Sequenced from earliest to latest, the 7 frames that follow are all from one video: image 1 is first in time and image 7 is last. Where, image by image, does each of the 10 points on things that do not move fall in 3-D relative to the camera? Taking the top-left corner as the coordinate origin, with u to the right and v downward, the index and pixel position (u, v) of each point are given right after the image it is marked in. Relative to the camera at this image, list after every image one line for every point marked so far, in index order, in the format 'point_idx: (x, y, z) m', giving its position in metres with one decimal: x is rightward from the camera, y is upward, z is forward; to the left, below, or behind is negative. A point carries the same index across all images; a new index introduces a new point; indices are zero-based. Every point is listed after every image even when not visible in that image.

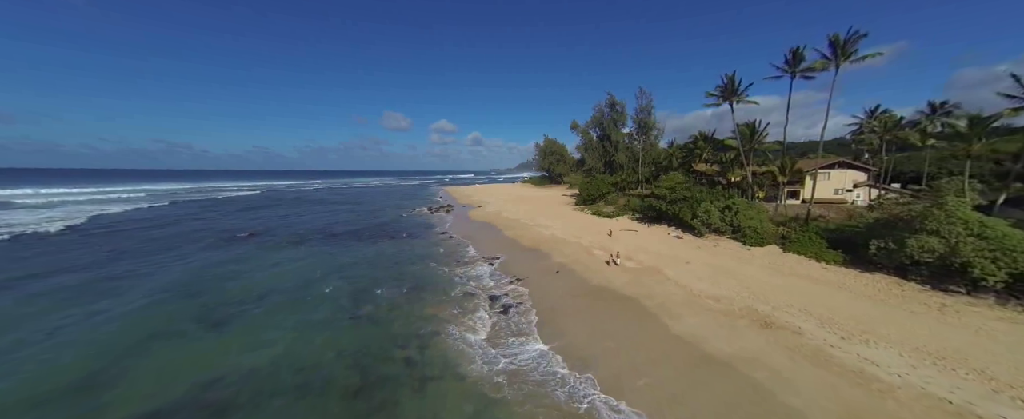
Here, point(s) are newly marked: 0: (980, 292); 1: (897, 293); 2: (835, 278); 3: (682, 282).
0: (+16.5, -2.9, +10.2) m
1: (+14.7, -3.2, +11.0) m
2: (+14.1, -3.1, +12.6) m
3: (+8.2, -3.6, +14.0) m
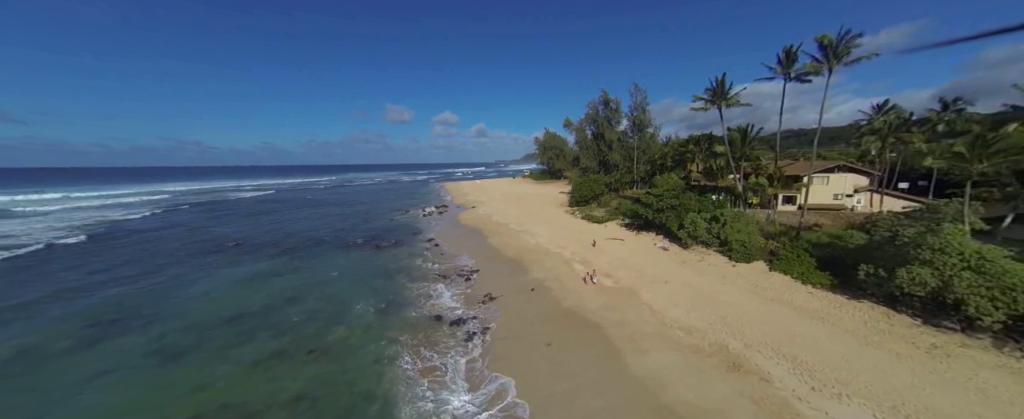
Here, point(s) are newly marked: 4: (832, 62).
0: (+14.8, -3.9, +9.2) m
1: (+13.0, -4.2, +10.1) m
2: (+12.5, -4.0, +11.7) m
3: (+6.6, -4.5, +13.2) m
4: (+16.3, +7.5, +14.8) m
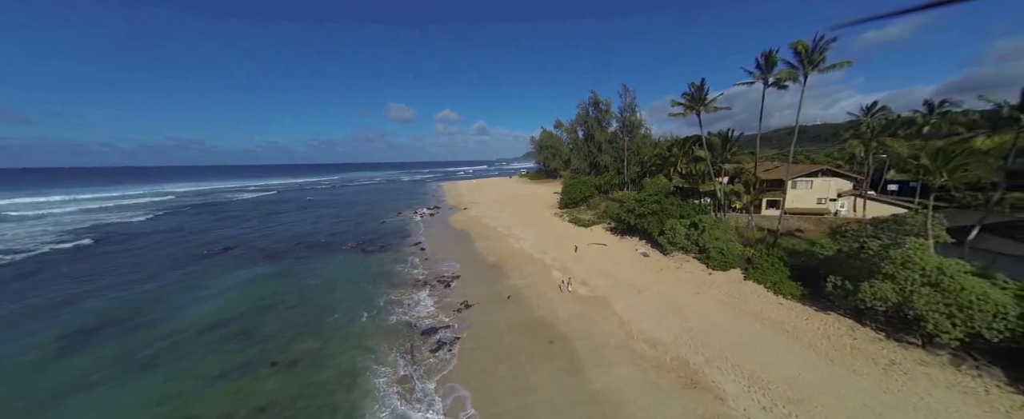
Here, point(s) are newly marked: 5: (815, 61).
0: (+13.3, -4.3, +9.1) m
1: (+11.6, -4.6, +10.0) m
2: (+11.0, -4.4, +11.6) m
3: (+5.2, -5.0, +13.2) m
4: (+14.8, +7.1, +14.6) m
5: (+15.0, +7.4, +14.4) m
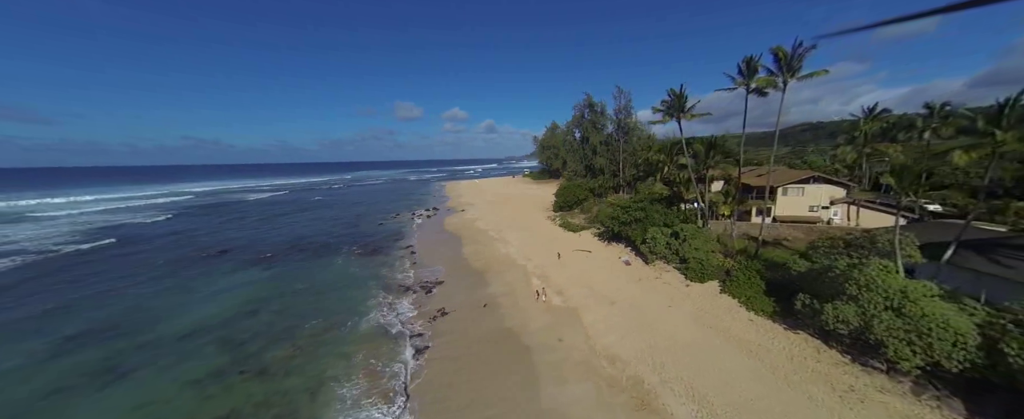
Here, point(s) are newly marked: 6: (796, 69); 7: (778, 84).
0: (+11.7, -5.0, +8.7) m
1: (+10.0, -5.2, +9.7) m
2: (+9.5, -5.0, +11.3) m
3: (+3.6, -5.5, +13.0) m
4: (+13.4, +6.5, +14.1) m
5: (+13.5, +6.8, +13.9) m
6: (+13.7, +6.8, +13.9) m
7: (+13.2, +6.3, +14.4) m
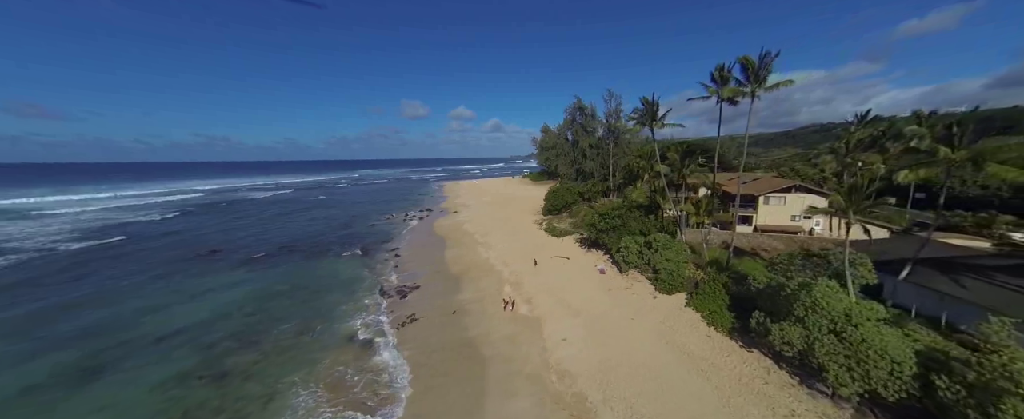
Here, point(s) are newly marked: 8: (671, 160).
0: (+9.7, -5.6, +8.5) m
1: (+8.0, -5.8, +9.5) m
2: (+7.5, -5.6, +11.1) m
3: (+1.7, -6.1, +13.0) m
4: (+11.6, +5.9, +13.8) m
5: (+11.8, +6.2, +13.5) m
6: (+11.9, +6.1, +13.6) m
7: (+11.5, +5.7, +14.1) m
8: (+11.1, +3.5, +20.0) m
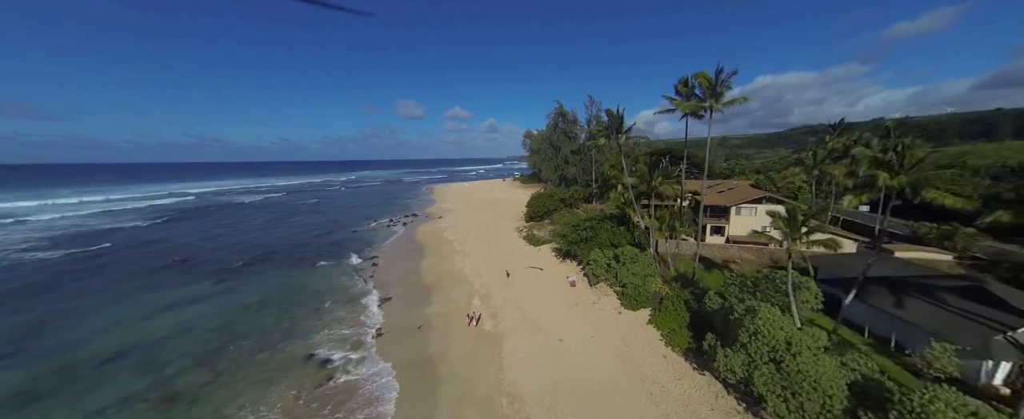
0: (+7.8, -6.3, +8.4) m
1: (+6.1, -6.6, +9.3) m
2: (+5.6, -6.4, +11.0) m
3: (-0.2, -6.8, +12.7) m
4: (+9.6, +5.1, +13.6) m
5: (+9.8, +5.4, +13.4) m
6: (+9.9, +5.4, +13.5) m
7: (+9.5, +4.9, +14.0) m
8: (+9.1, +2.7, +19.9) m
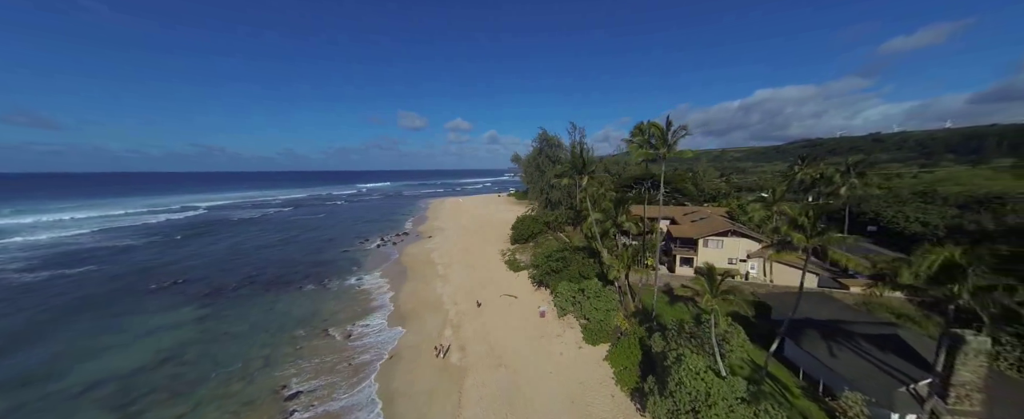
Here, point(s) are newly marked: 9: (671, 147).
0: (+5.9, -8.2, +8.9) m
1: (+4.2, -8.5, +9.8) m
2: (+3.7, -8.3, +11.5) m
3: (-2.2, -8.8, +13.2) m
4: (+7.7, +3.1, +14.5) m
5: (+7.9, +3.4, +14.3) m
6: (+8.0, +3.3, +14.4) m
7: (+7.6, +2.8, +14.9) m
8: (+7.2, +0.5, +20.7) m
9: (+8.0, +3.2, +14.4) m
